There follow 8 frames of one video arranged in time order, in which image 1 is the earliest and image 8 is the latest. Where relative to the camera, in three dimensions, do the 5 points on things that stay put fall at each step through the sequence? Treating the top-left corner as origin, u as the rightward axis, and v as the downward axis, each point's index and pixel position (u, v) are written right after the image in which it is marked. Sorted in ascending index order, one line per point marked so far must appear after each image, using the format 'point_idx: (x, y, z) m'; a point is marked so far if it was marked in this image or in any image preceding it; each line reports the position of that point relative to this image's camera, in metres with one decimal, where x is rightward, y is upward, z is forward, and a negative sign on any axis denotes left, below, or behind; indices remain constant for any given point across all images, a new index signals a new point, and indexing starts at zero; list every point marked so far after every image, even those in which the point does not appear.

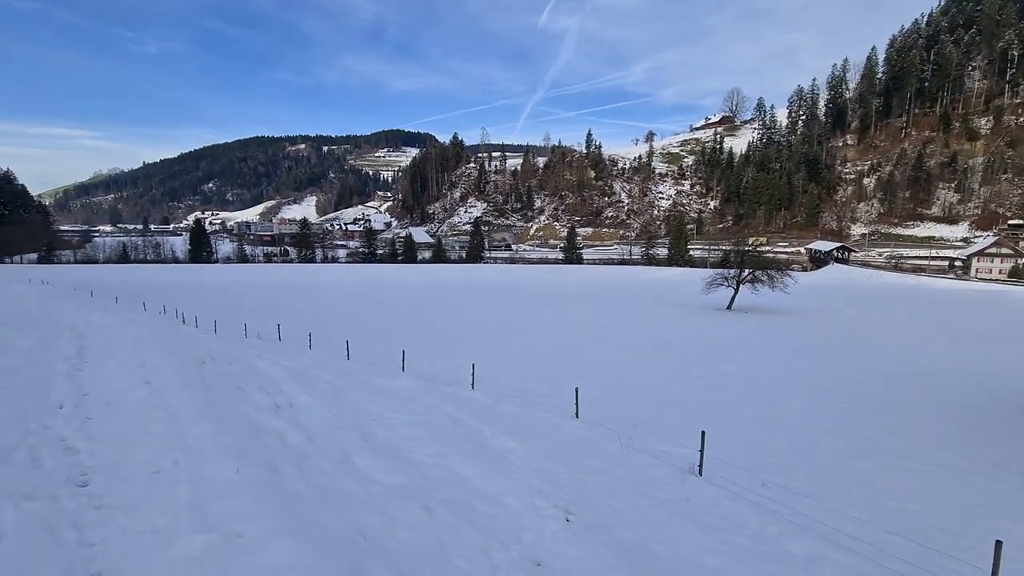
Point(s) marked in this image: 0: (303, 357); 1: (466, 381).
0: (-6.2, -2.1, +14.5) m
1: (-1.3, -2.8, +13.9) m
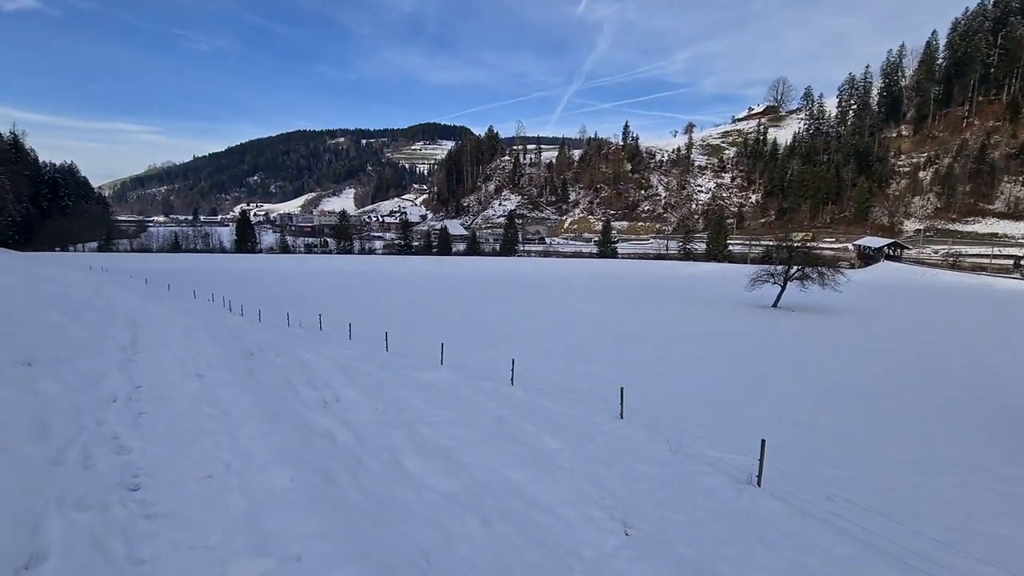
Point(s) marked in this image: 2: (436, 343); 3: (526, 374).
0: (-5.0, -1.8, +14.6) m
1: (-0.2, -2.6, +13.7) m
2: (-3.2, -2.4, +20.0) m
3: (+0.5, -2.9, +15.5) m
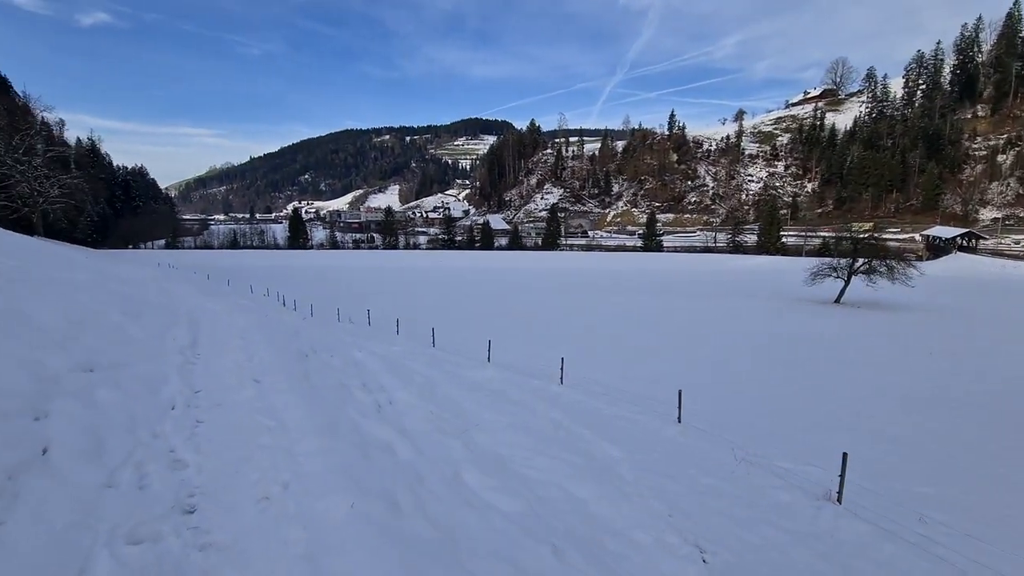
0: (-3.6, -1.7, +14.7) m
1: (+1.2, -2.5, +13.4) m
2: (-1.3, -2.3, +19.9) m
3: (+2.0, -2.8, +15.1) m
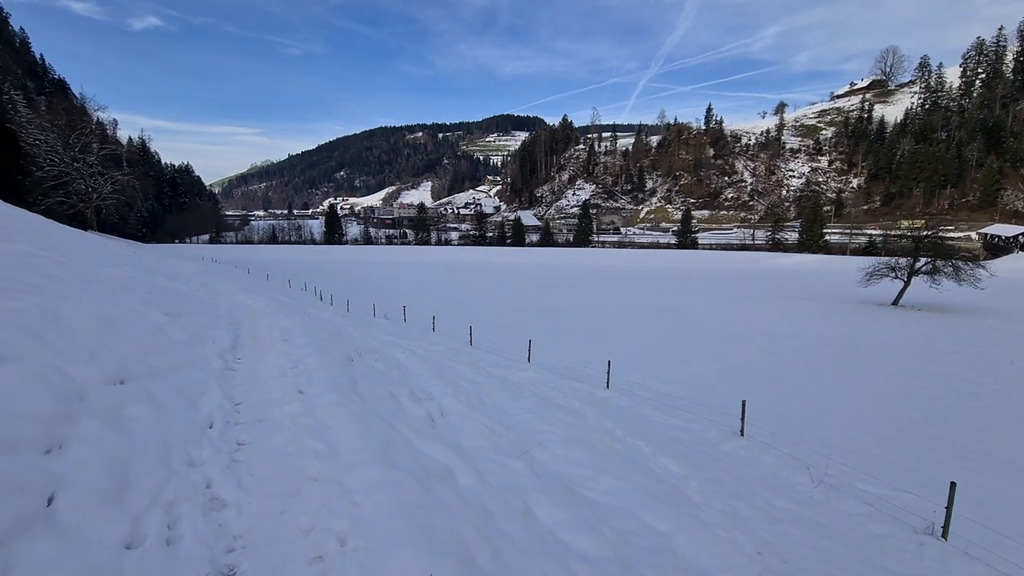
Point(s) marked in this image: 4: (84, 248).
0: (-2.4, -1.6, +14.4) m
1: (+2.3, -2.4, +12.9) m
2: (+0.2, -2.2, +19.4) m
3: (+3.2, -2.7, +14.5) m
4: (-10.5, +0.9, +11.7) m
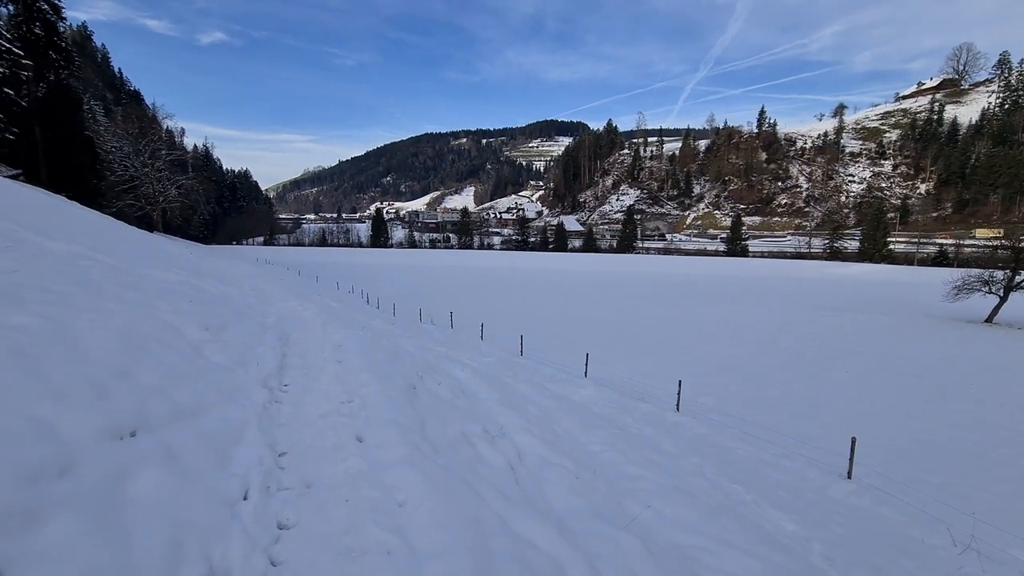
0: (-0.8, -1.8, +13.8) m
1: (+3.7, -2.7, +11.8) m
2: (+2.1, -2.5, +18.5) m
3: (+4.7, -3.0, +13.3) m
4: (-9.1, +0.9, +11.7) m
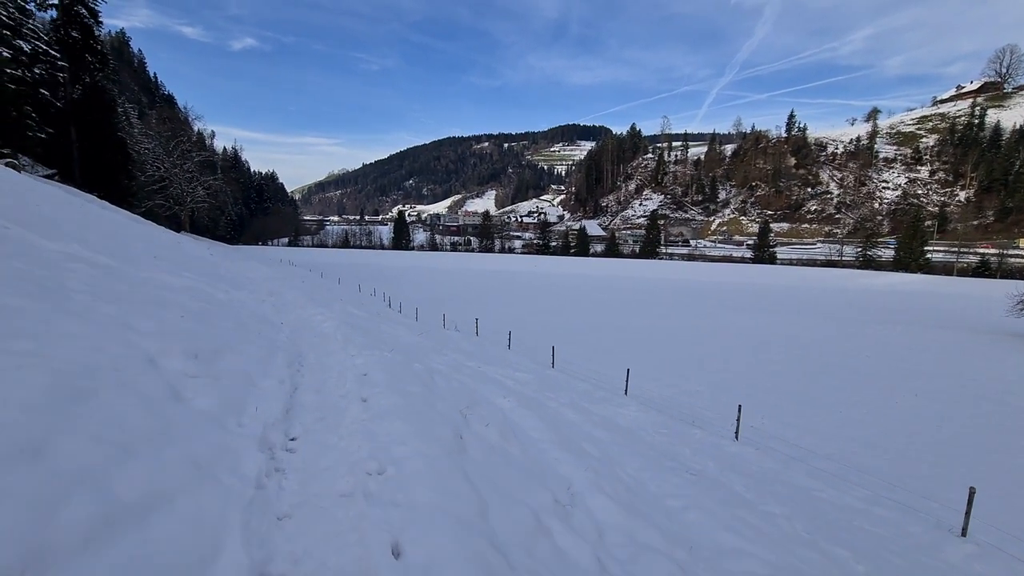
0: (0.0, -2.0, +12.8) m
1: (+4.4, -3.0, +10.6) m
2: (+3.2, -2.8, +17.4) m
3: (+5.5, -3.3, +12.1) m
4: (-8.2, +0.8, +11.1) m
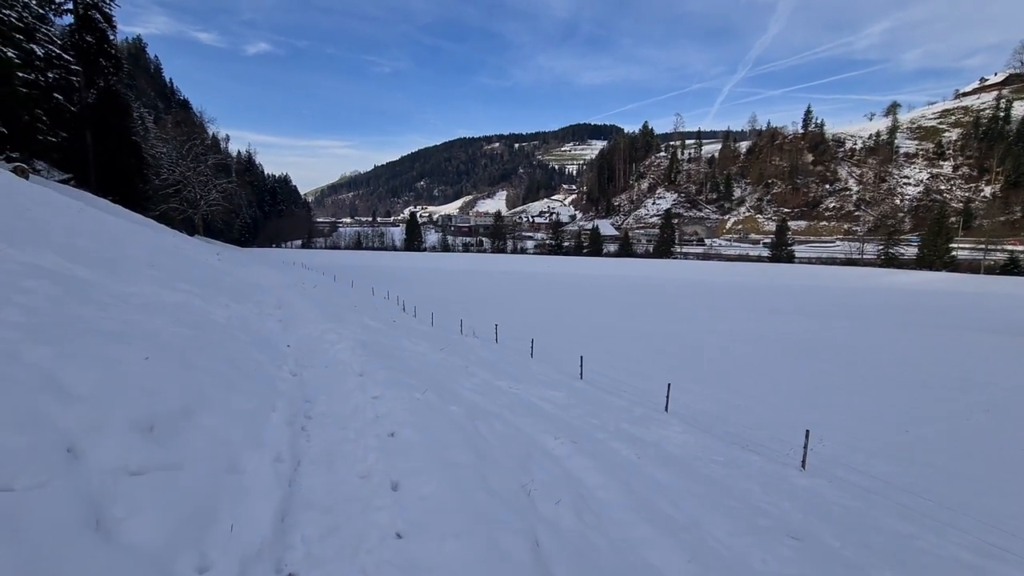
0: (+0.7, -2.2, +11.8) m
1: (+5.0, -3.1, +9.5) m
2: (+4.0, -2.9, +16.3) m
3: (+6.2, -3.5, +11.0) m
4: (-7.6, +0.6, +10.3) m
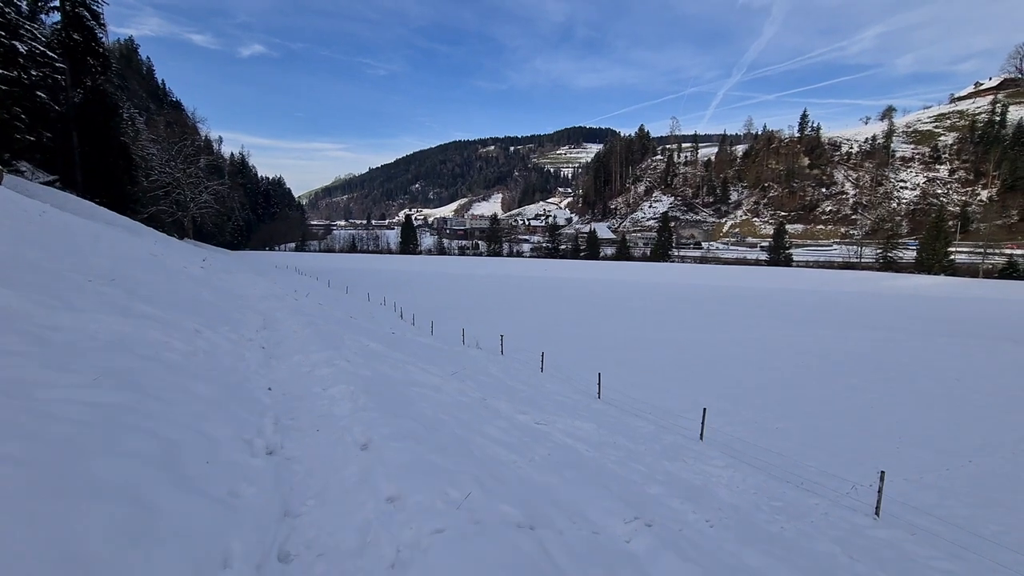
0: (+1.1, -2.5, +10.5) m
1: (+5.4, -3.4, +8.2) m
2: (+4.3, -3.2, +15.1) m
3: (+6.5, -3.8, +9.7) m
4: (-7.2, +0.3, +9.0) m
